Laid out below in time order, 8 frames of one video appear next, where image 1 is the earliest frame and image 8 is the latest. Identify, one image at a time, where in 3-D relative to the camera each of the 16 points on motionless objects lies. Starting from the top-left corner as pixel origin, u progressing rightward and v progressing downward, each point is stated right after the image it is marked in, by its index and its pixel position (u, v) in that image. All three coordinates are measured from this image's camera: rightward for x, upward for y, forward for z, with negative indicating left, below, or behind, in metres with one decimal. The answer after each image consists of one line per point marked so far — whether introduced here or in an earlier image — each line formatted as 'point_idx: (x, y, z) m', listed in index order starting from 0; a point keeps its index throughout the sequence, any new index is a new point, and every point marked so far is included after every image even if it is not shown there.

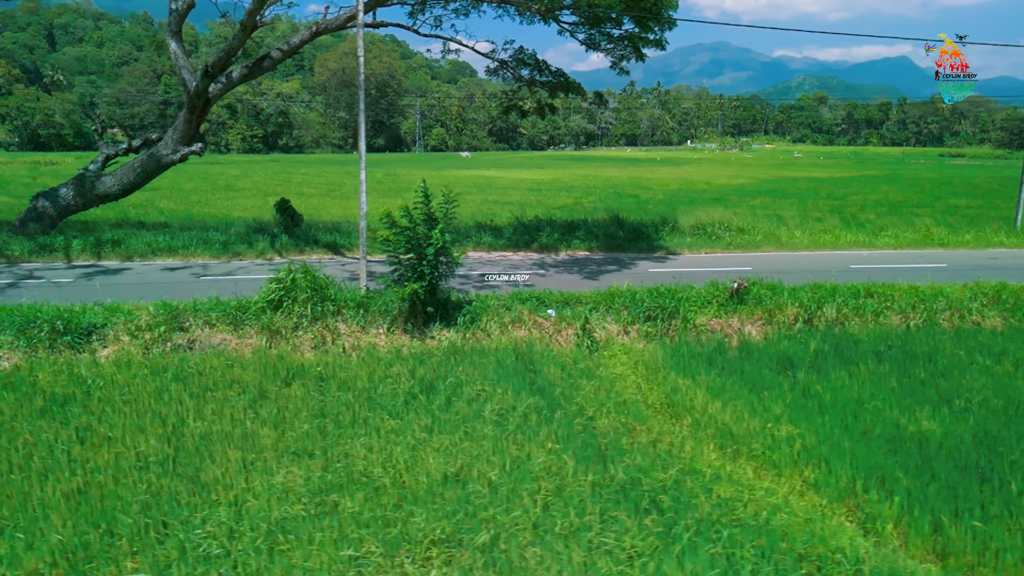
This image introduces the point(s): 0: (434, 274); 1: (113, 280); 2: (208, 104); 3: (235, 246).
0: (-1.0, +0.2, +9.4) m
1: (-6.5, +0.1, +12.0) m
2: (-5.8, +3.5, +14.1) m
3: (-5.5, +0.8, +14.6) m
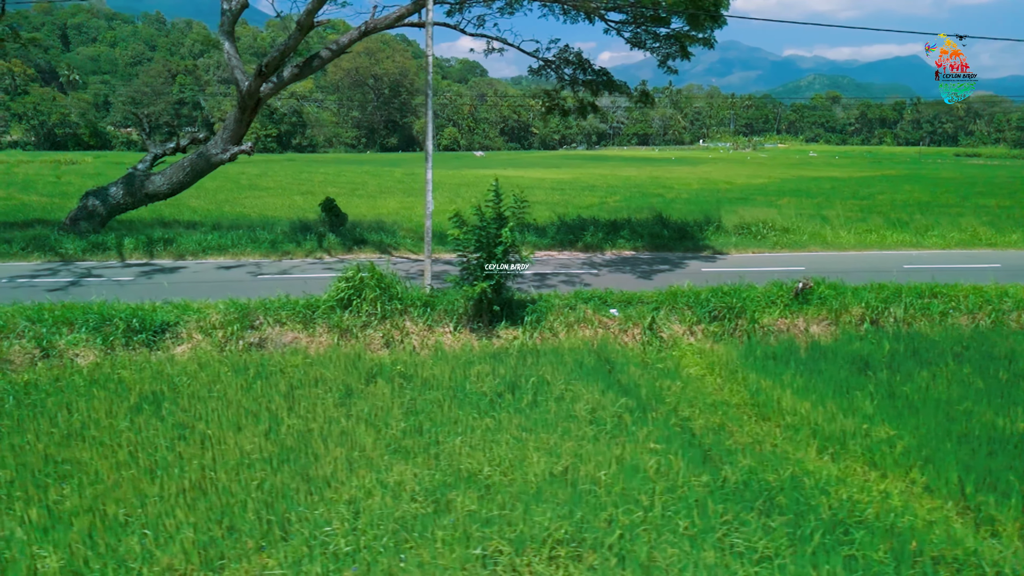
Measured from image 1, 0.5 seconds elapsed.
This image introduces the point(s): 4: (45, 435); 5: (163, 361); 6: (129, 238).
0: (-0.1, +0.2, +9.4) m
1: (-5.5, +0.1, +12.0) m
2: (-4.8, +3.5, +14.1) m
3: (-4.6, +0.8, +14.6) m
4: (-4.0, -1.3, +6.3) m
5: (-4.0, -0.8, +8.5) m
6: (-7.5, +1.0, +14.7) m
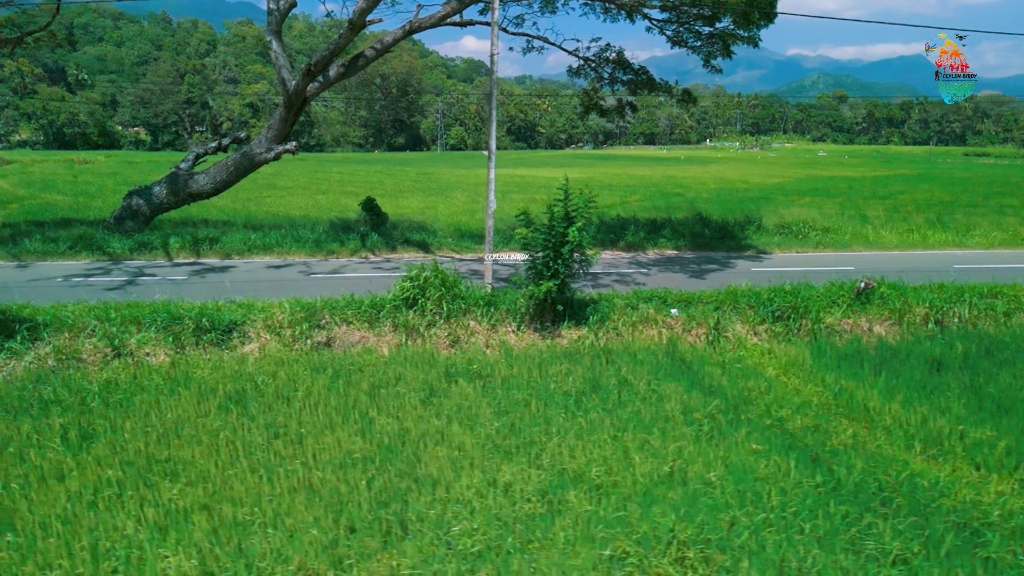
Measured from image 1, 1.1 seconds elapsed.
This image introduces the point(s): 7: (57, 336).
0: (+0.7, +0.2, +9.4) m
1: (-4.7, +0.2, +12.1) m
2: (-4.0, +3.5, +14.1) m
3: (-3.7, +0.8, +14.6) m
4: (-3.2, -1.2, +6.3) m
5: (-3.2, -0.8, +8.5) m
6: (-6.6, +1.0, +14.7) m
7: (-5.4, -0.6, +8.7) m
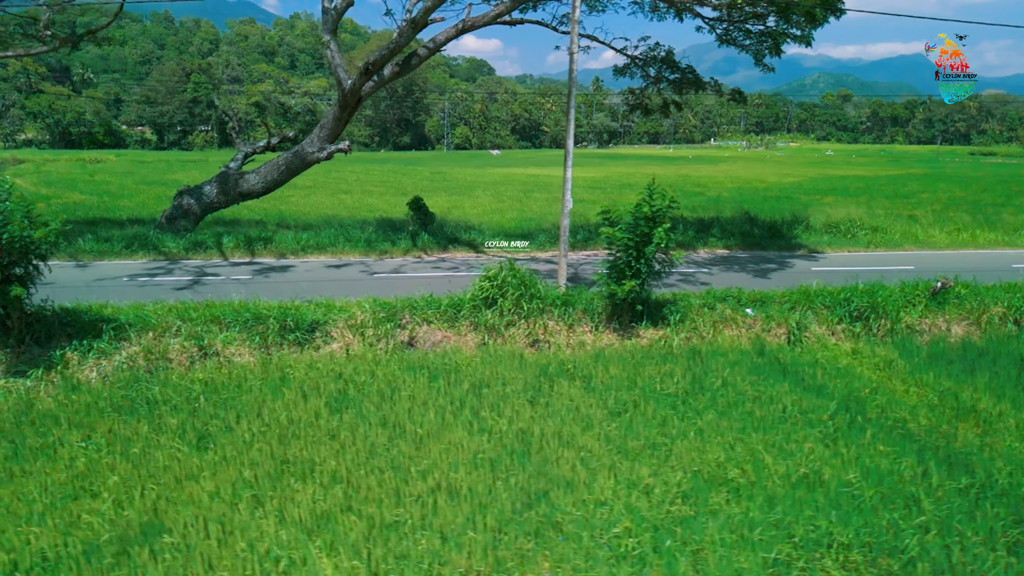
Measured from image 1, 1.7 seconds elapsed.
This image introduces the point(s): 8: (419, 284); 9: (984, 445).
0: (+1.7, +0.2, +9.3) m
1: (-3.7, +0.2, +12.0) m
2: (-2.9, +3.5, +14.1) m
3: (-2.6, +0.9, +14.6) m
4: (-2.2, -1.2, +6.3) m
5: (-2.2, -0.8, +8.5) m
6: (-5.6, +1.0, +14.7) m
7: (-4.4, -0.6, +8.7) m
8: (-1.4, 0.0, +10.8) m
9: (+3.8, -1.3, +6.0) m
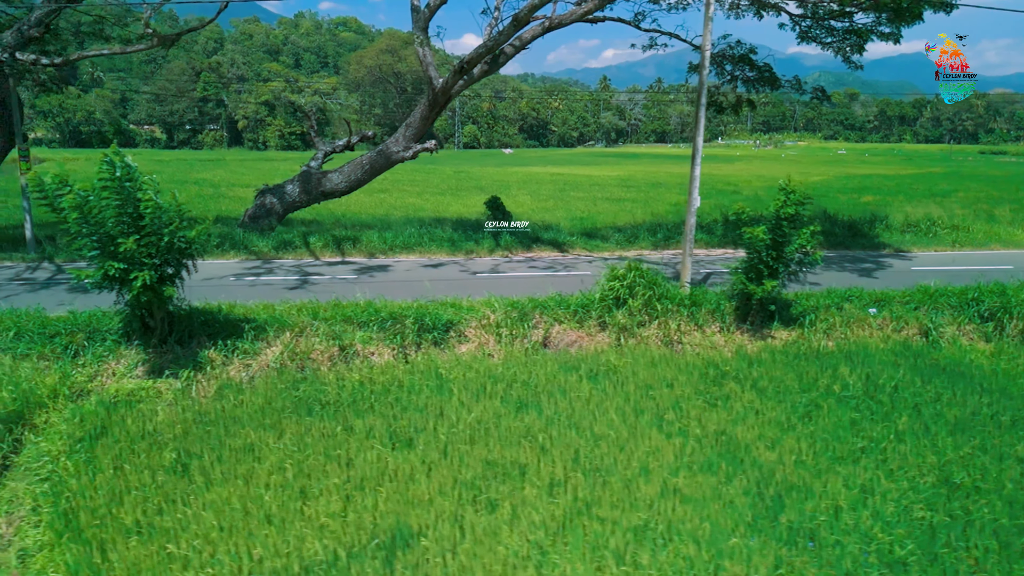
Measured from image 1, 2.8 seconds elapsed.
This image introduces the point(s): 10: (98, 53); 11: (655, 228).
0: (+3.4, +0.2, +9.2) m
1: (-2.0, +0.2, +12.0) m
2: (-1.2, +3.6, +14.0) m
3: (-1.0, +0.9, +14.5) m
4: (-0.5, -1.2, +6.2) m
5: (-0.5, -0.8, +8.4) m
6: (-3.9, +1.1, +14.7) m
7: (-2.7, -0.6, +8.6) m
8: (+0.3, +0.1, +10.7) m
9: (+5.4, -1.3, +5.9) m
10: (-7.4, +4.4, +13.8) m
11: (+3.3, +1.4, +17.3) m
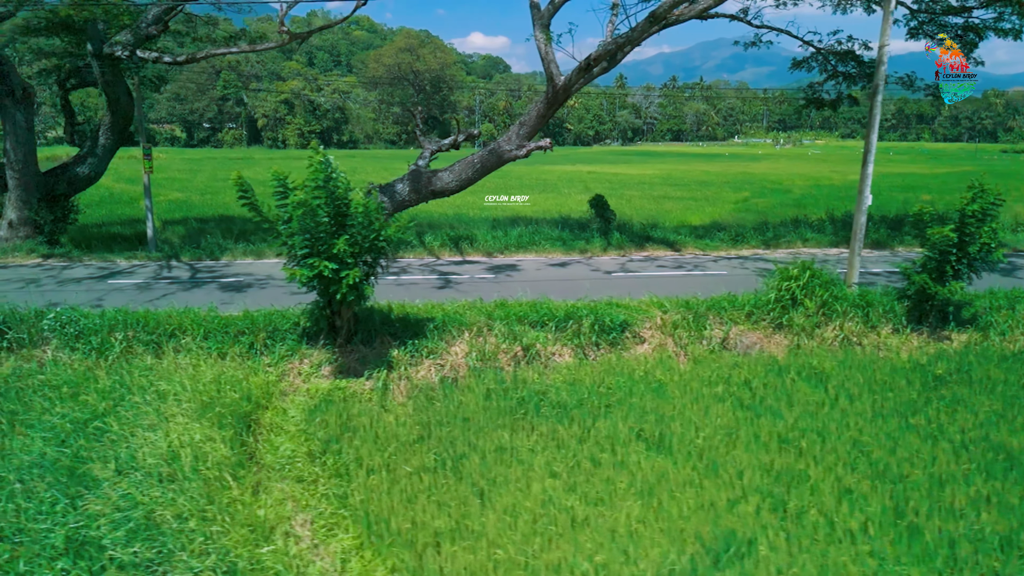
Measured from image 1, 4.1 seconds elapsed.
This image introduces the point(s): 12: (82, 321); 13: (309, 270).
0: (+5.5, +0.2, +9.0) m
1: (+0.2, +0.2, +11.9) m
2: (+1.0, +3.6, +13.9) m
3: (+1.3, +0.9, +14.4) m
4: (+1.5, -1.2, +6.1) m
5: (+1.6, -0.8, +8.3) m
6: (-1.7, +1.1, +14.6) m
7: (-0.6, -0.5, +8.6) m
8: (+2.4, +0.1, +10.6) m
9: (+7.5, -1.3, +5.7) m
10: (-5.2, +4.4, +13.7) m
11: (+5.5, +1.4, +17.1) m
12: (-4.7, -0.4, +8.1) m
13: (-2.0, +0.2, +7.3) m
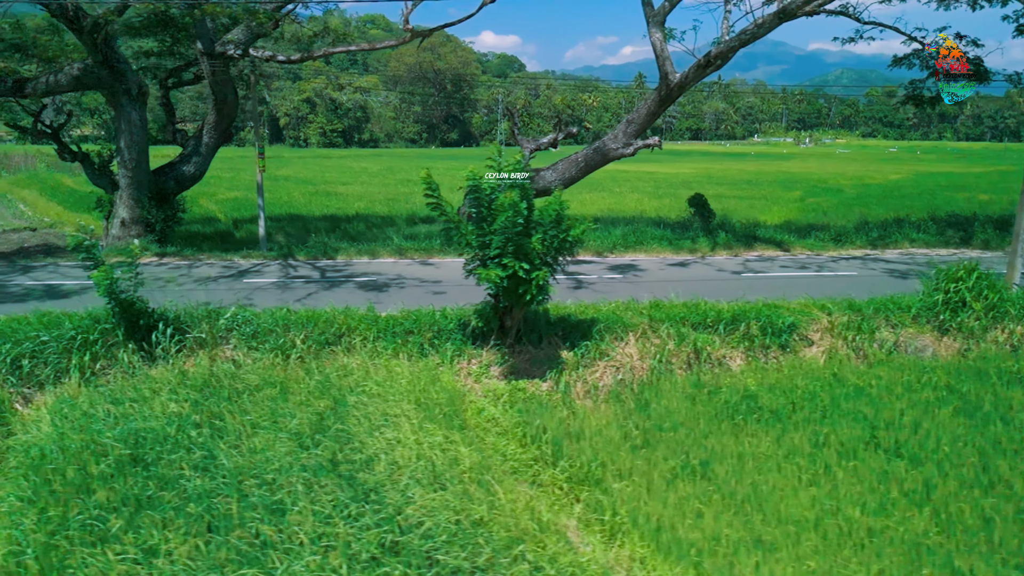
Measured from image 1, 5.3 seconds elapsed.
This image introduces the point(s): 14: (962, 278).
0: (+7.4, +0.2, +8.8) m
1: (+2.2, +0.2, +11.7) m
2: (+3.0, +3.6, +13.7) m
3: (+3.3, +0.9, +14.3) m
4: (+3.4, -1.3, +5.9) m
5: (+3.5, -0.8, +8.1) m
6: (+0.4, +1.1, +14.5) m
7: (+1.3, -0.6, +8.4) m
8: (+4.4, 0.0, +10.4) m
9: (+9.4, -1.3, +5.4) m
10: (-3.2, +4.4, +13.7) m
11: (+7.6, +1.4, +16.8) m
12: (-2.8, -0.4, +8.1) m
13: (-0.1, +0.2, +7.2) m
14: (+5.5, +0.1, +9.0) m
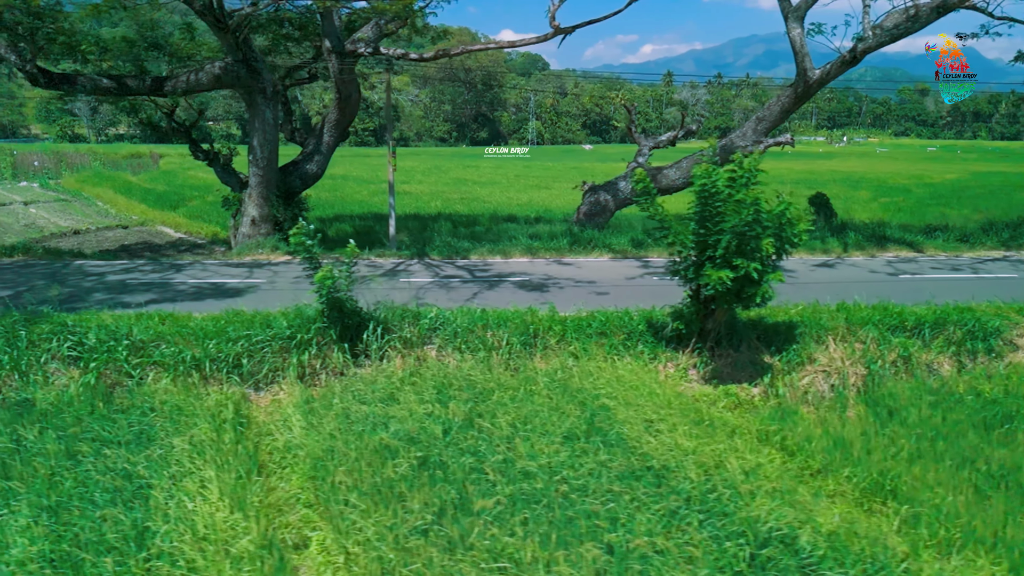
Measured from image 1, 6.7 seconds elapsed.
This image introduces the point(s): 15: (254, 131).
0: (+9.6, +0.1, +8.4) m
1: (+4.5, +0.2, +11.5) m
2: (+5.4, +3.5, +13.5) m
3: (+5.7, +0.9, +14.0) m
4: (+5.5, -1.3, +5.6) m
5: (+5.7, -0.9, +7.9) m
6: (+2.8, +1.1, +14.3) m
7: (+3.5, -0.6, +8.2) m
8: (+6.7, 0.0, +10.1) m
9: (+11.4, -1.4, +4.9) m
10: (-0.8, +4.5, +13.6) m
11: (+10.1, +1.3, +16.4) m
12: (-0.6, -0.4, +8.0) m
13: (+2.1, +0.2, +7.0) m
14: (+7.7, +0.1, +8.7) m
15: (-4.7, +2.8, +13.3) m
